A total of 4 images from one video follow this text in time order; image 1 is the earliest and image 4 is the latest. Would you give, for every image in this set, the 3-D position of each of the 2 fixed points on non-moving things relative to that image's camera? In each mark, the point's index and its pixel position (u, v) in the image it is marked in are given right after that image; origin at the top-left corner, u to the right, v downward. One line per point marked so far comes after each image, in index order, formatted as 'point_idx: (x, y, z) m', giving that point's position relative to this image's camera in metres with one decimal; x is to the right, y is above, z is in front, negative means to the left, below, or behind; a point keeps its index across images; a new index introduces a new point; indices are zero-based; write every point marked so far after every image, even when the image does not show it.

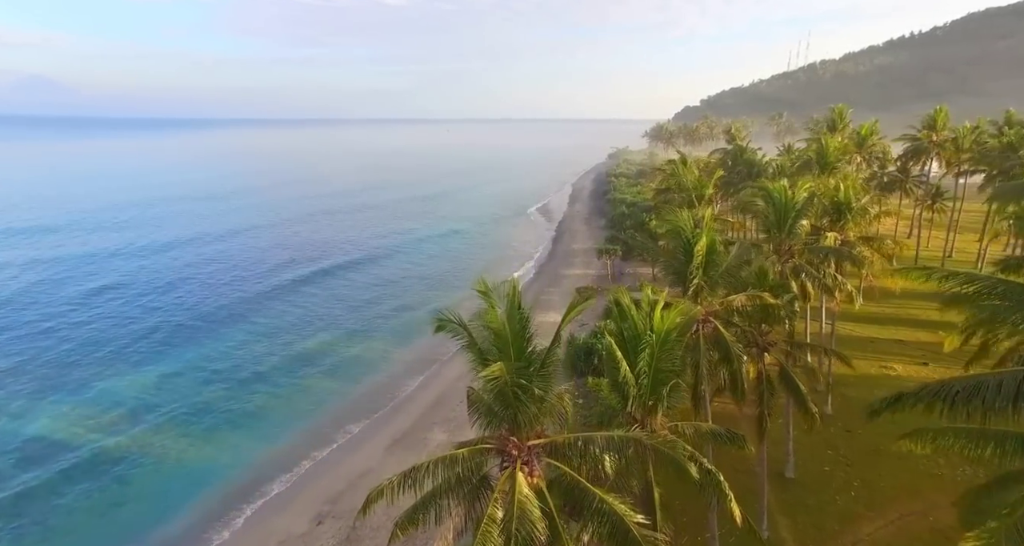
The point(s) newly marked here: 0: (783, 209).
0: (+9.3, +2.2, +19.2) m
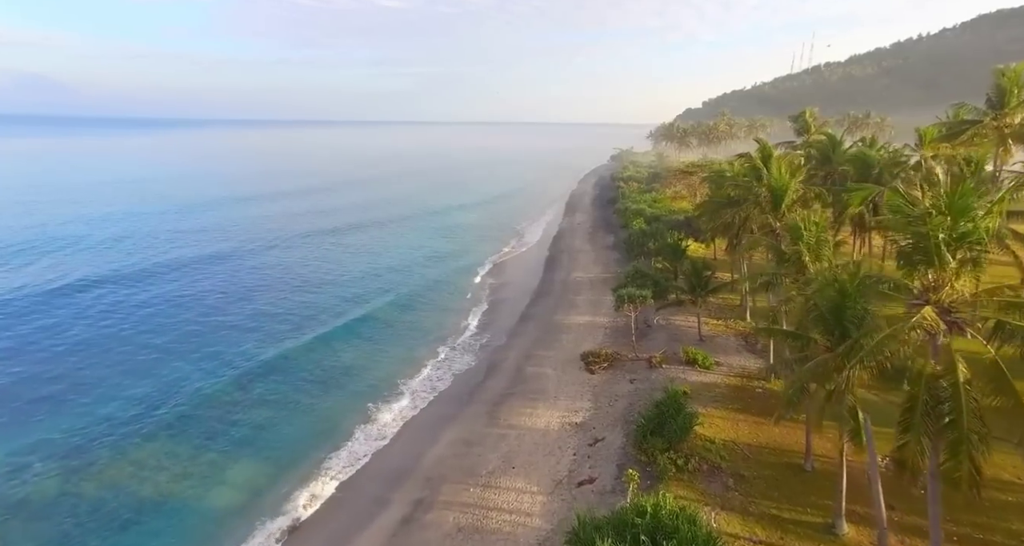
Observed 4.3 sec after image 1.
0: (+7.9, -0.8, +2.4) m
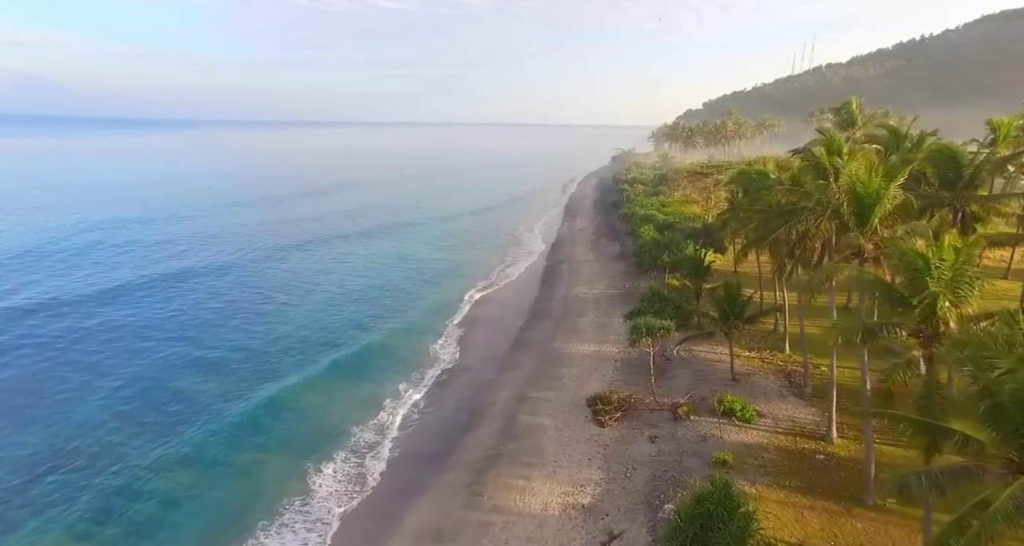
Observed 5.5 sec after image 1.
0: (+7.5, -1.8, -3.5) m
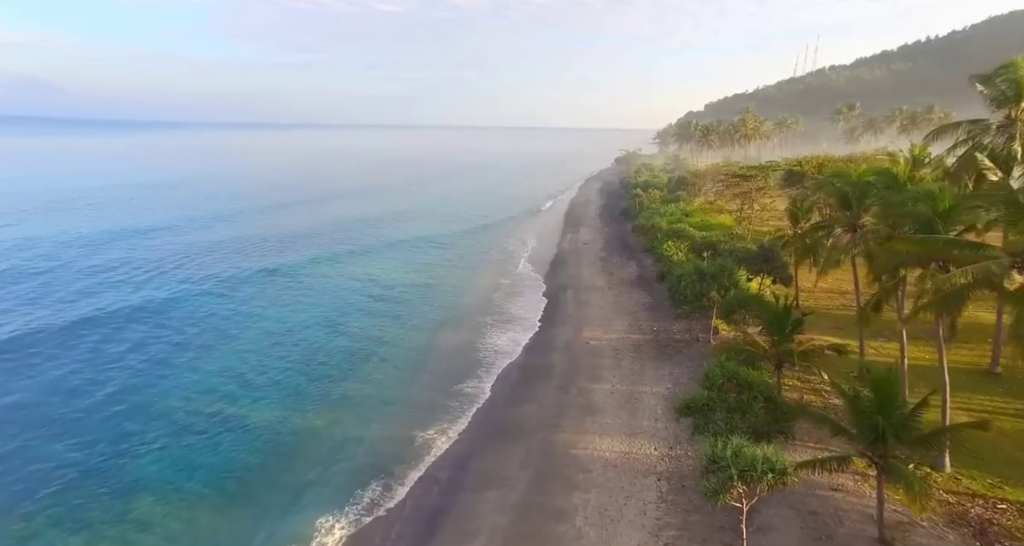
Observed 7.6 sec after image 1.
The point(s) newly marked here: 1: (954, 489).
0: (+7.0, -3.6, -14.9) m
1: (+12.5, -6.1, +15.7) m
